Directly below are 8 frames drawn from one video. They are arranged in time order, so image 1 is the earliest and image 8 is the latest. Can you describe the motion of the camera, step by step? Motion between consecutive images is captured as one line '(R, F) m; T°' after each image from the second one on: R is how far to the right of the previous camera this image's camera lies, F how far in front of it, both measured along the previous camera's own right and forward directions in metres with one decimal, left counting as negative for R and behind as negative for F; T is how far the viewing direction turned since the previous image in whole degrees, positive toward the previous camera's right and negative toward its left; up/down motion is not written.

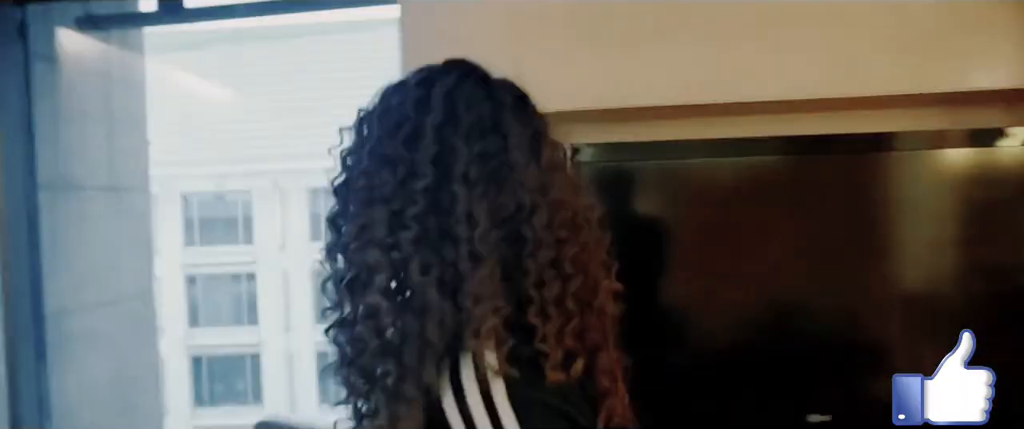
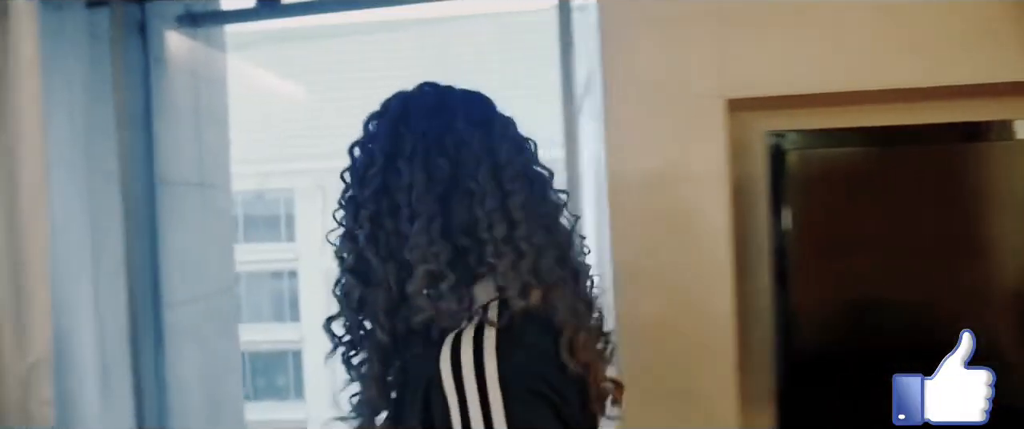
(0.0, 0.0) m; -5°
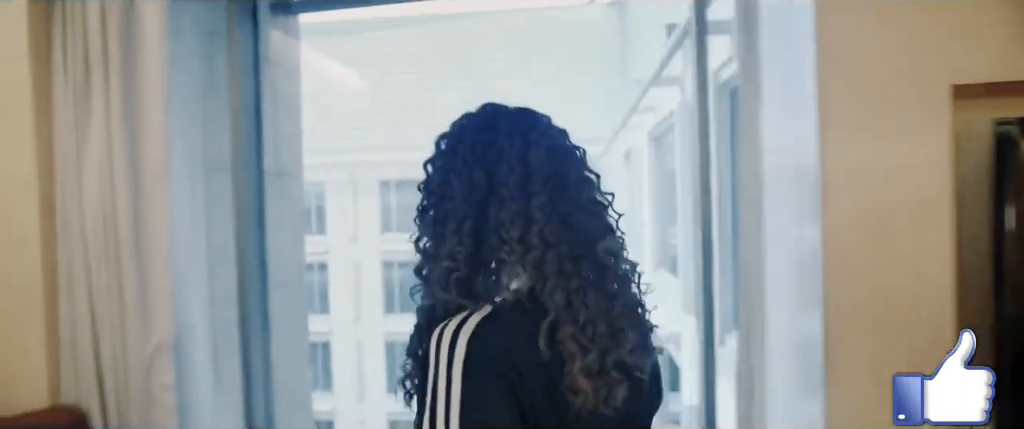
(+0.1, 0.0) m; -5°
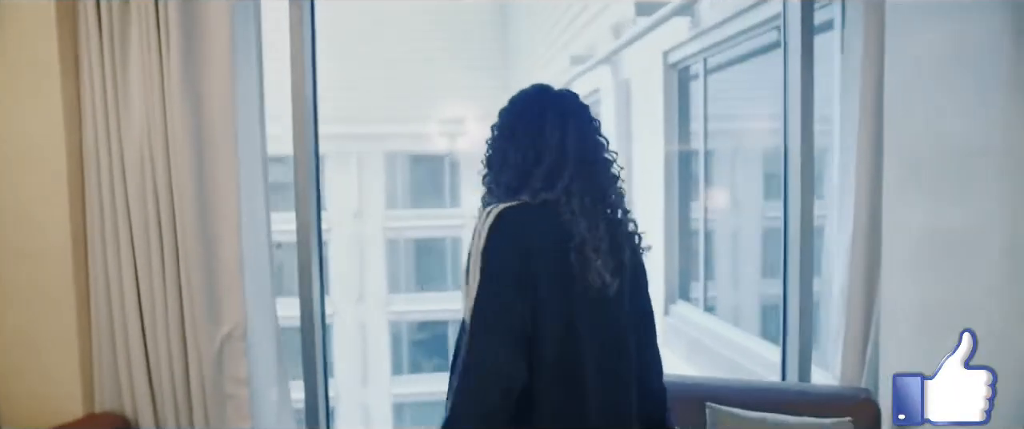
(-0.8, +0.1) m; +15°
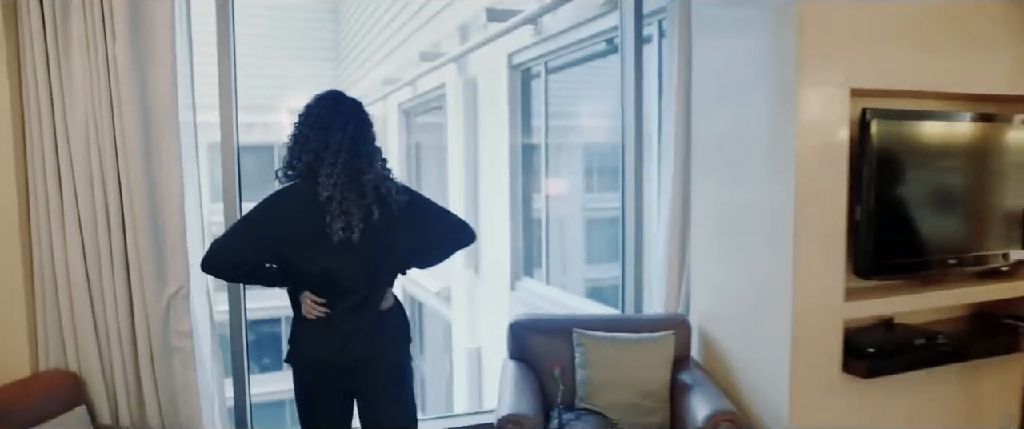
(-0.3, -0.4) m; +15°
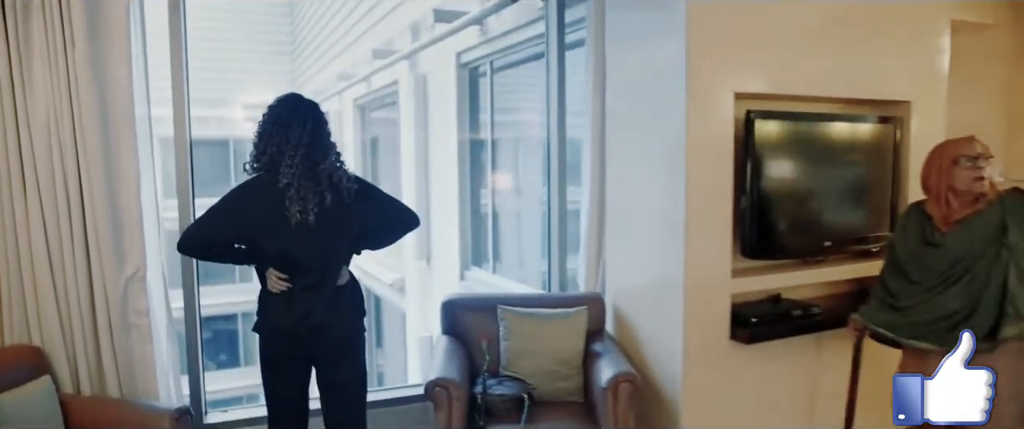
(+0.1, -0.3) m; +3°
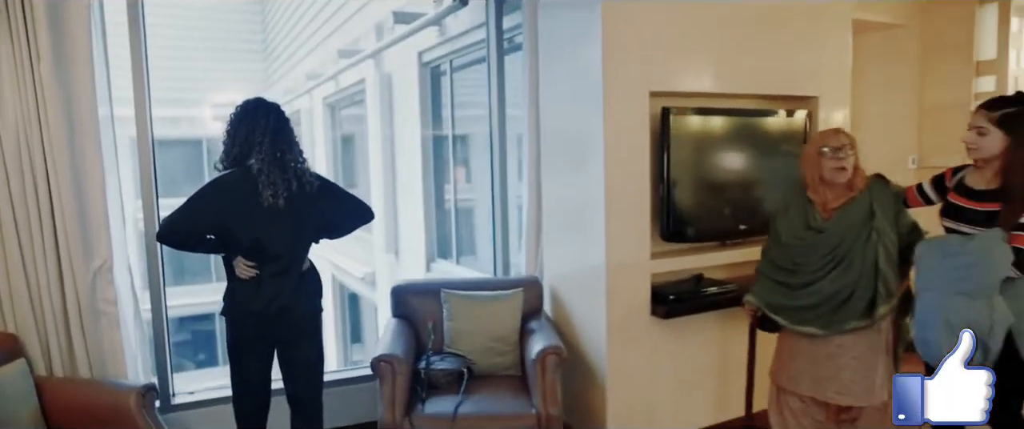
(+0.2, -0.2) m; +2°
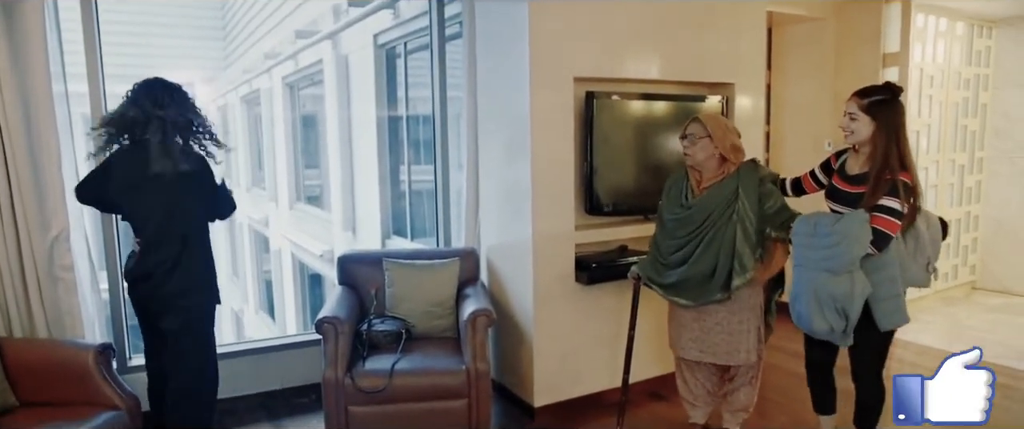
(+0.1, -0.2) m; +3°
